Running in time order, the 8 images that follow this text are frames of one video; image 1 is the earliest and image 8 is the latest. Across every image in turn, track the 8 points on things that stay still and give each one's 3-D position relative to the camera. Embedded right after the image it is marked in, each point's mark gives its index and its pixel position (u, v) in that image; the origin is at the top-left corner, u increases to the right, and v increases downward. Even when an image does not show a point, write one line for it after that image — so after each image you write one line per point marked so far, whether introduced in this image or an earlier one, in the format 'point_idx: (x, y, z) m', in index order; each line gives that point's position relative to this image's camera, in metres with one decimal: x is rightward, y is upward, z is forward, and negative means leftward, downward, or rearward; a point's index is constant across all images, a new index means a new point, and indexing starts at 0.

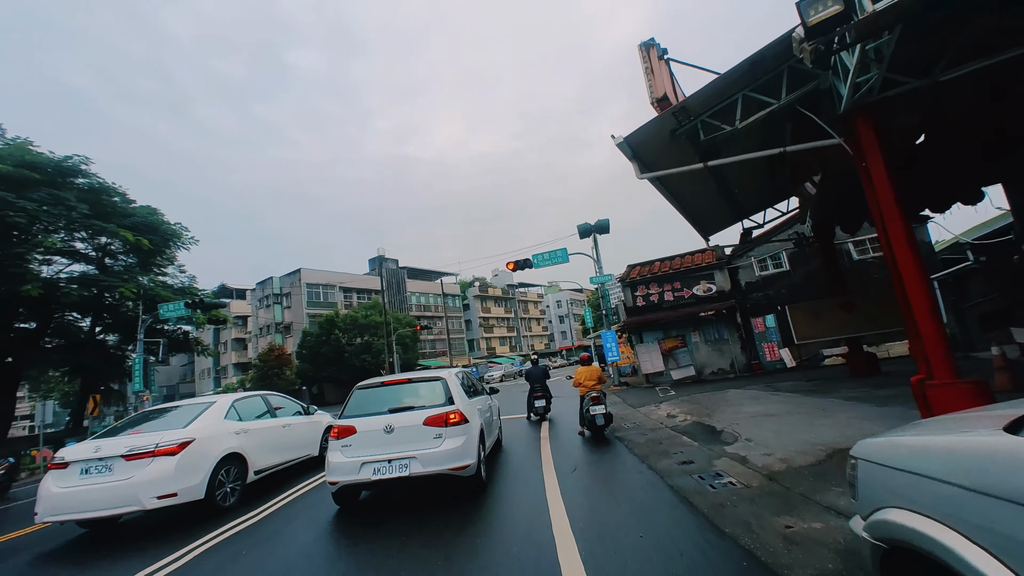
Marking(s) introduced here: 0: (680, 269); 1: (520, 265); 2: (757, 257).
0: (+6.2, +0.7, +15.9) m
1: (+0.3, +1.0, +17.6) m
2: (+8.6, +1.1, +15.0) m
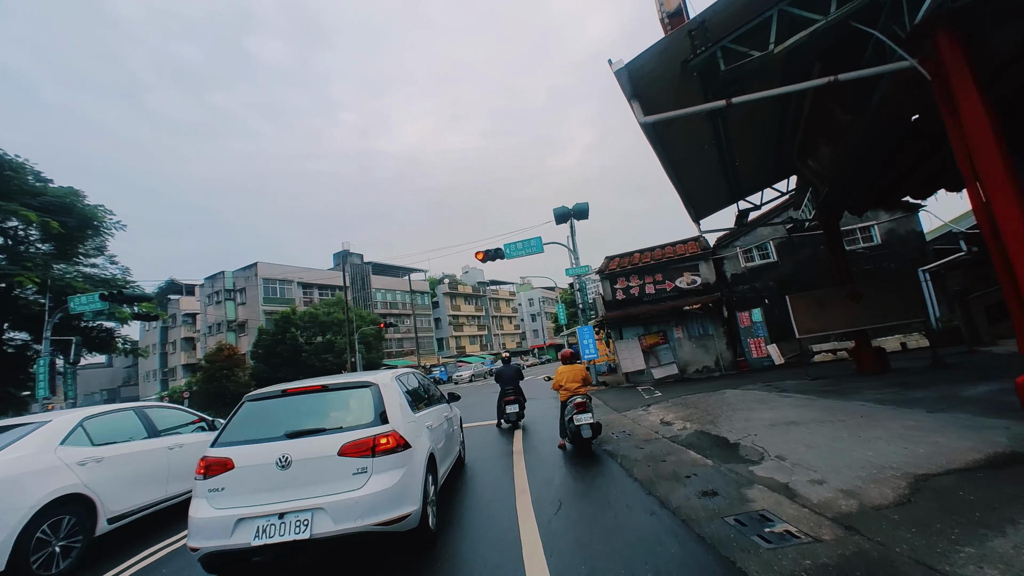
0: (+5.2, +1.0, +14.8) m
1: (-0.8, +1.3, +16.1) m
2: (+7.6, +1.4, +14.1) m
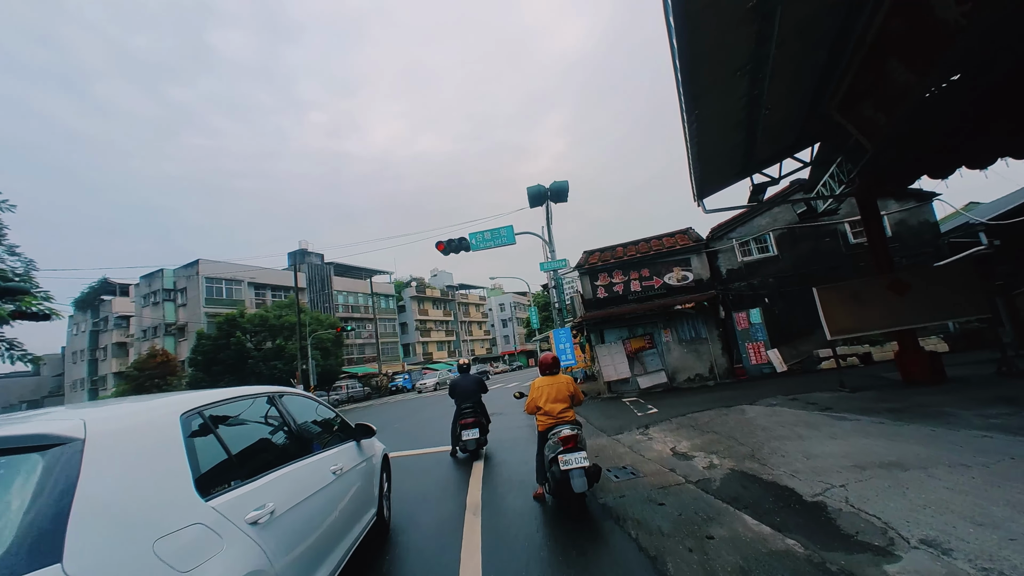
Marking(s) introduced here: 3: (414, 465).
0: (+4.1, +1.1, +13.0) m
1: (-1.9, +1.4, +13.9) m
2: (+6.6, +1.5, +12.5) m
3: (-1.6, -2.9, +7.1) m
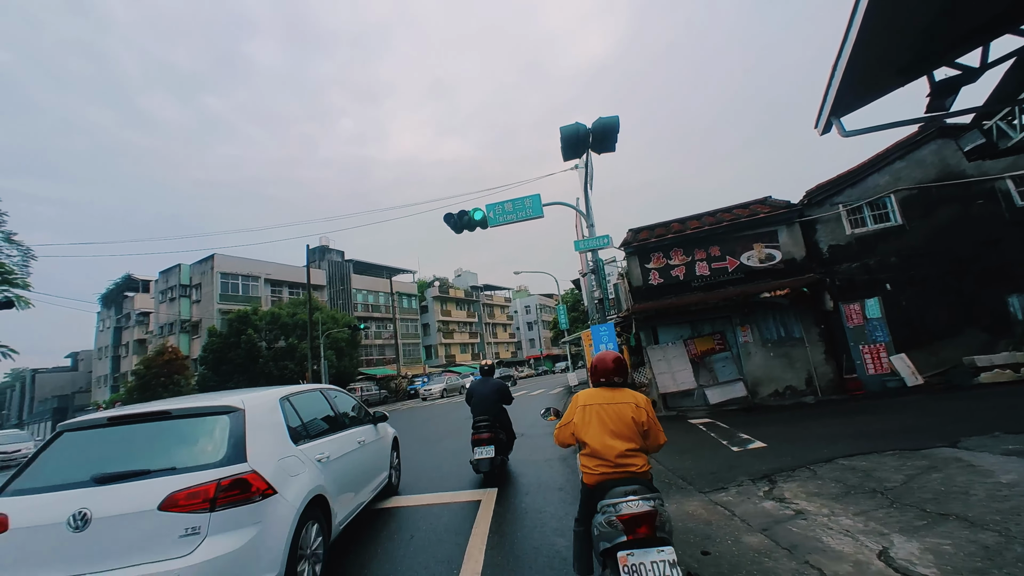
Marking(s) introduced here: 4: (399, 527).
0: (+4.8, +1.5, +9.9) m
1: (-1.2, +1.8, +11.2) m
2: (+7.2, +1.8, +9.2) m
3: (-1.4, -2.4, +4.3) m
4: (-1.1, -2.4, +4.4) m
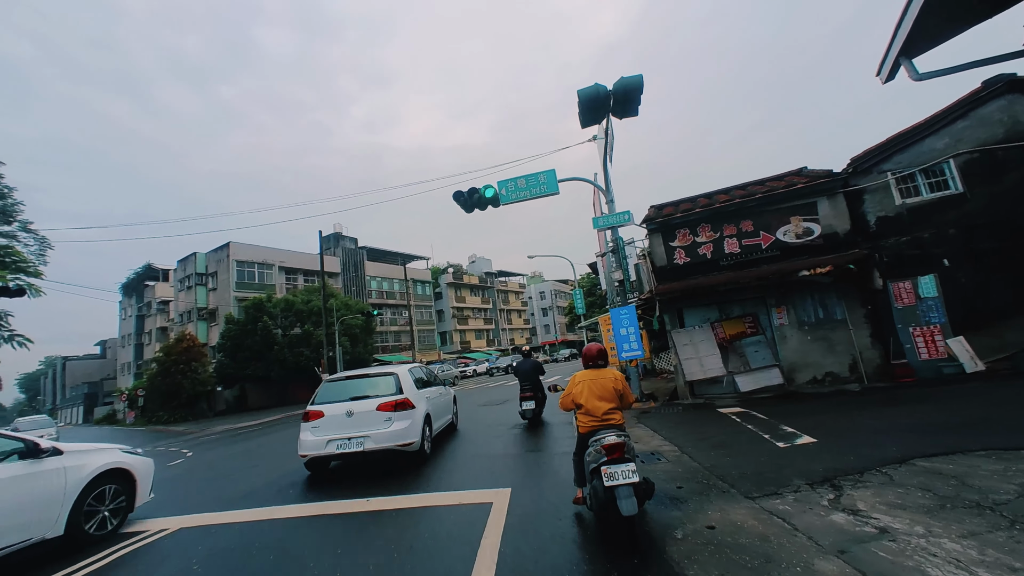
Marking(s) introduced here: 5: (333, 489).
0: (+5.0, +1.9, +9.0) m
1: (-0.9, +2.3, +10.6) m
2: (+7.5, +2.3, +8.3) m
3: (-1.2, -2.2, +3.8) m
4: (-1.0, -2.2, +3.8) m
5: (-2.2, -2.5, +5.4) m
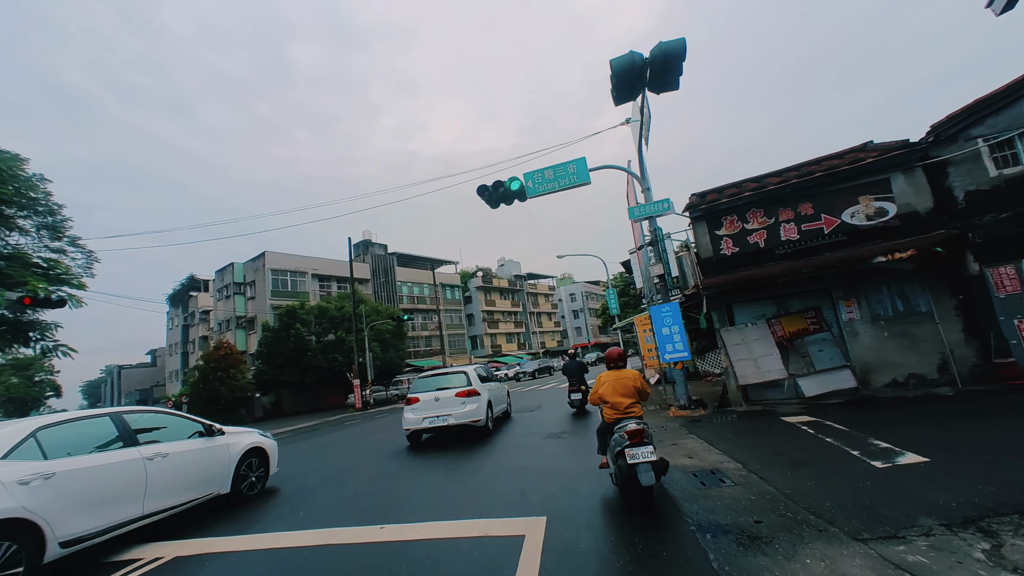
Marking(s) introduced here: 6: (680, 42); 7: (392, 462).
0: (+5.6, +2.1, +8.0) m
1: (-0.2, +2.3, +9.9) m
2: (+7.9, +2.5, +7.1) m
3: (-1.0, -2.1, +3.2) m
4: (-0.7, -2.1, +3.2) m
5: (-1.8, -2.5, +4.8) m
6: (+2.4, +3.5, +6.2) m
7: (-2.0, -2.9, +7.2) m
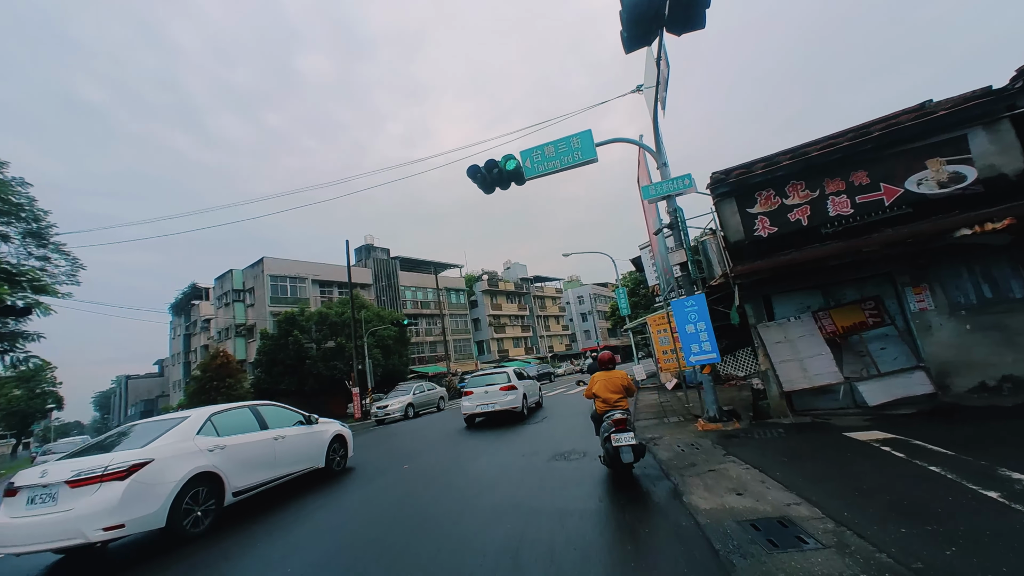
0: (+5.4, +2.3, +6.6) m
1: (-0.3, +2.4, +8.7) m
2: (+7.8, +2.8, +5.7) m
3: (-1.1, -2.0, +1.9) m
4: (-0.9, -1.9, +1.9) m
5: (-1.9, -2.3, +3.5) m
6: (+2.2, +3.7, +4.9) m
7: (-2.1, -2.8, +5.9) m
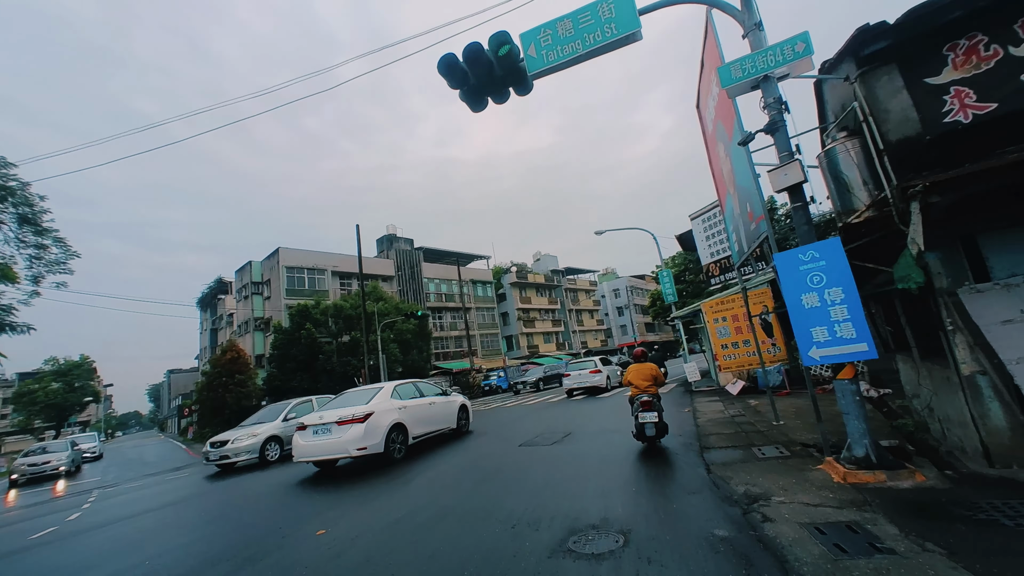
0: (+5.2, +2.9, +3.1) m
1: (-0.4, +3.0, +5.6) m
2: (+7.4, +3.4, +1.9) m
3: (-1.7, -1.5, -1.1) m
4: (-1.5, -1.4, -1.1) m
5: (-2.4, -1.8, +0.6) m
6: (+1.8, +4.3, +1.6) m
7: (-2.3, -2.2, +3.0) m
